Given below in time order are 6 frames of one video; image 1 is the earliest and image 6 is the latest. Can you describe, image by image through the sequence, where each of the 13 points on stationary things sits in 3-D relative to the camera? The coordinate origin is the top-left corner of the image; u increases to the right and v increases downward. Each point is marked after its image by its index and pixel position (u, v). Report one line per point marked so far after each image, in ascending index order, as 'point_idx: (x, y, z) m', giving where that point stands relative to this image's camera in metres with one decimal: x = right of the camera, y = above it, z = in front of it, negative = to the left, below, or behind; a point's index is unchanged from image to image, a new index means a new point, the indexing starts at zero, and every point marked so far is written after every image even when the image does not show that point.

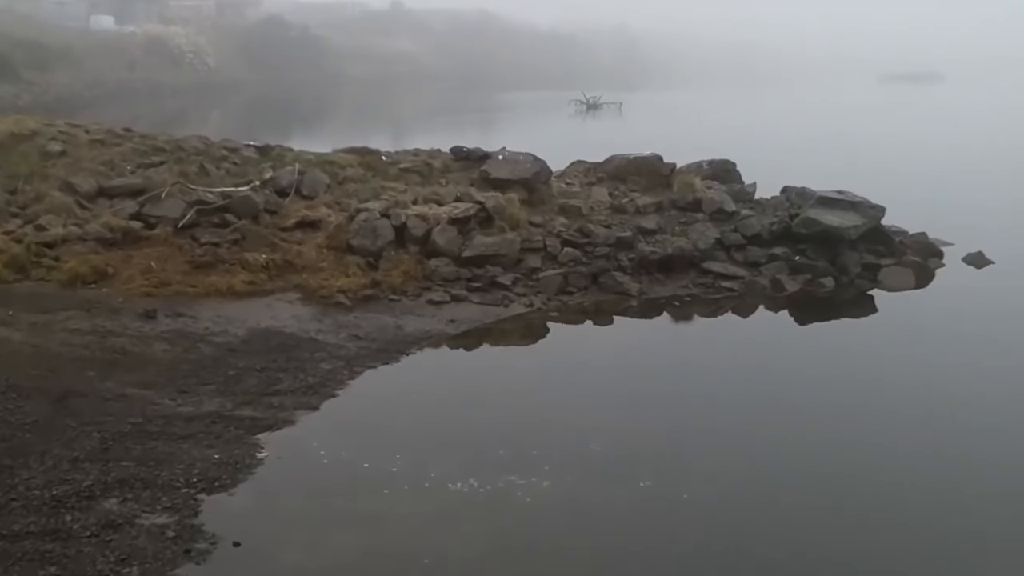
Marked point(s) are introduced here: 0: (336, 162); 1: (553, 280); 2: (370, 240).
0: (-1.9, +1.4, +11.9) m
1: (+0.4, +0.1, +10.2) m
2: (-1.3, +0.4, +10.4) m
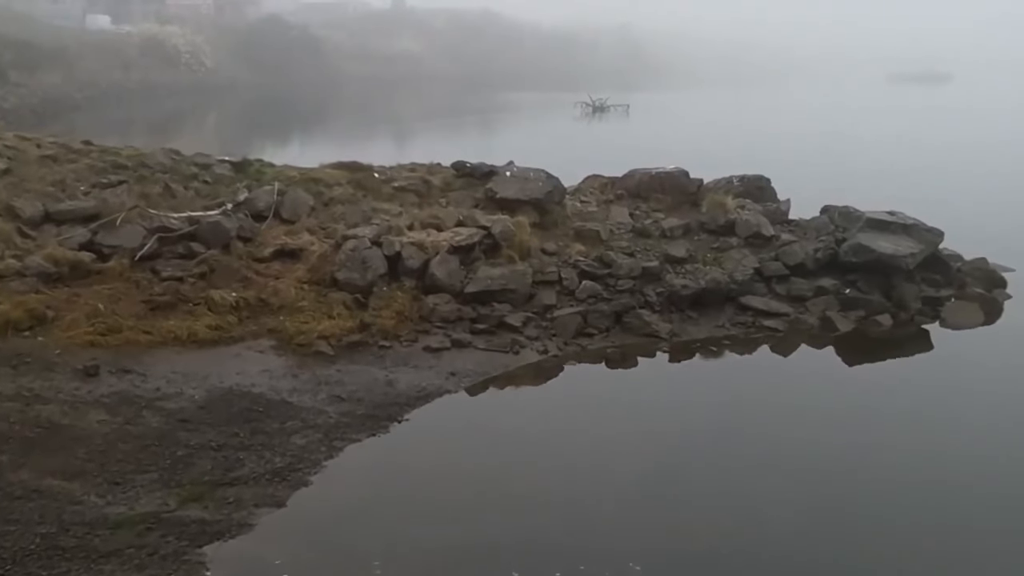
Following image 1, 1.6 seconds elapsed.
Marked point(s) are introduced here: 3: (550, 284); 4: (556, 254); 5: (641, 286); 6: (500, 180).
0: (-1.8, +1.0, +10.5) m
1: (+0.5, -0.3, +8.8) m
2: (-1.3, +0.1, +9.0) m
3: (+0.3, 0.0, +9.4) m
4: (+0.4, +0.3, +9.9) m
5: (+1.1, 0.0, +9.5) m
6: (-0.1, +1.1, +10.9) m
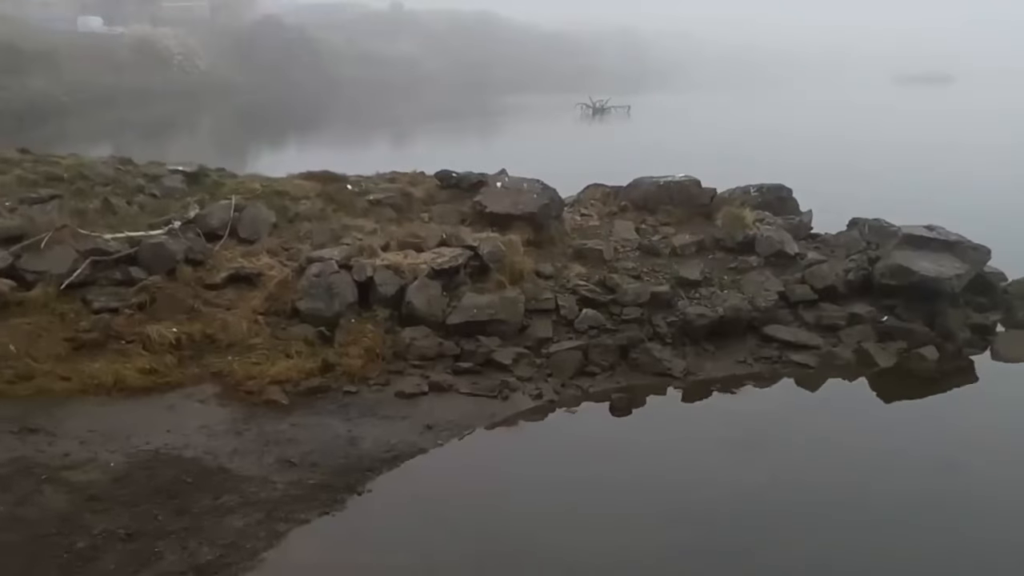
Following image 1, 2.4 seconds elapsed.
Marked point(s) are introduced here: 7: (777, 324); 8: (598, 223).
0: (-1.9, +0.8, +9.3) m
1: (+0.4, -0.5, +7.6) m
2: (-1.3, -0.1, +7.8) m
3: (+0.2, -0.2, +8.2) m
4: (+0.3, +0.1, +8.7) m
5: (+1.0, -0.2, +8.3) m
6: (-0.2, +0.8, +9.7) m
7: (+2.1, -0.3, +8.5) m
8: (+0.8, +0.6, +10.3) m
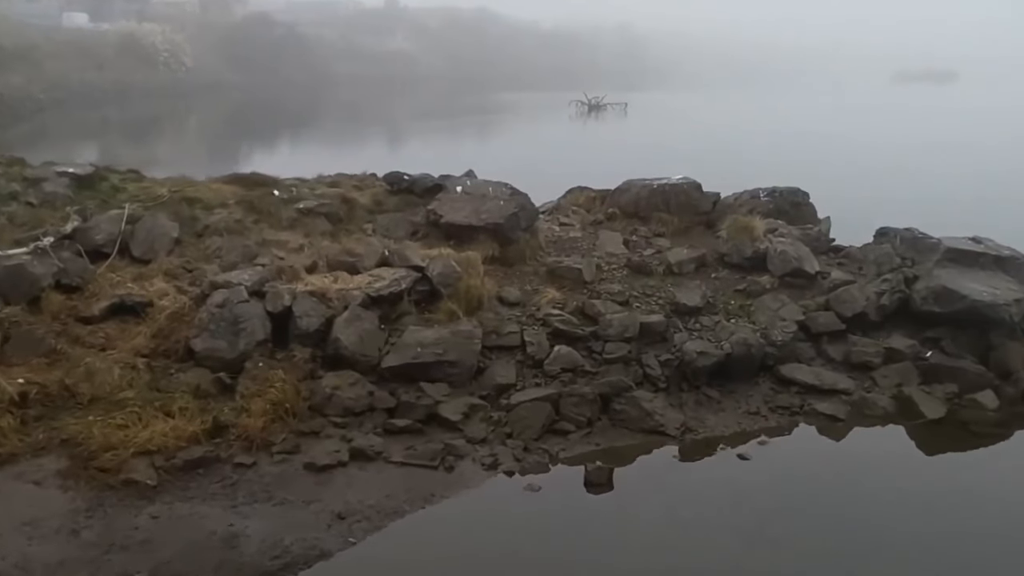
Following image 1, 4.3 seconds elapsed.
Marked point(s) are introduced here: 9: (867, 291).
0: (-2.2, +0.6, +7.7) m
1: (+0.1, -0.7, +6.0) m
2: (-1.6, -0.3, +6.1) m
3: (0.0, -0.4, +6.6) m
4: (0.0, -0.1, +7.0) m
5: (+0.8, -0.4, +6.7) m
6: (-0.5, +0.7, +8.1) m
7: (+1.8, -0.5, +6.9) m
8: (+0.5, +0.4, +8.7) m
9: (+2.4, 0.0, +7.5) m
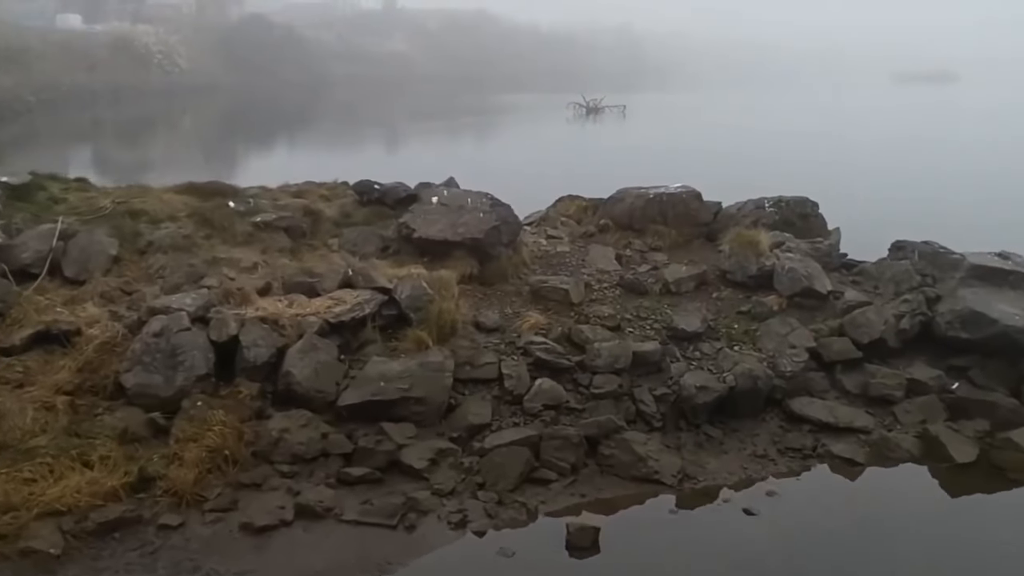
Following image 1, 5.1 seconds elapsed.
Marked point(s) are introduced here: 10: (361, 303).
0: (-2.3, +0.5, +6.9) m
1: (0.0, -0.8, +5.2) m
2: (-1.7, -0.4, +5.4) m
3: (-0.2, -0.5, +5.8) m
4: (-0.1, -0.2, +6.3) m
5: (+0.6, -0.5, +5.9) m
6: (-0.6, +0.5, +7.3) m
7: (+1.7, -0.6, +6.1) m
8: (+0.4, +0.3, +8.0) m
9: (+2.3, -0.2, +6.8) m
10: (-0.8, -0.1, +6.1) m
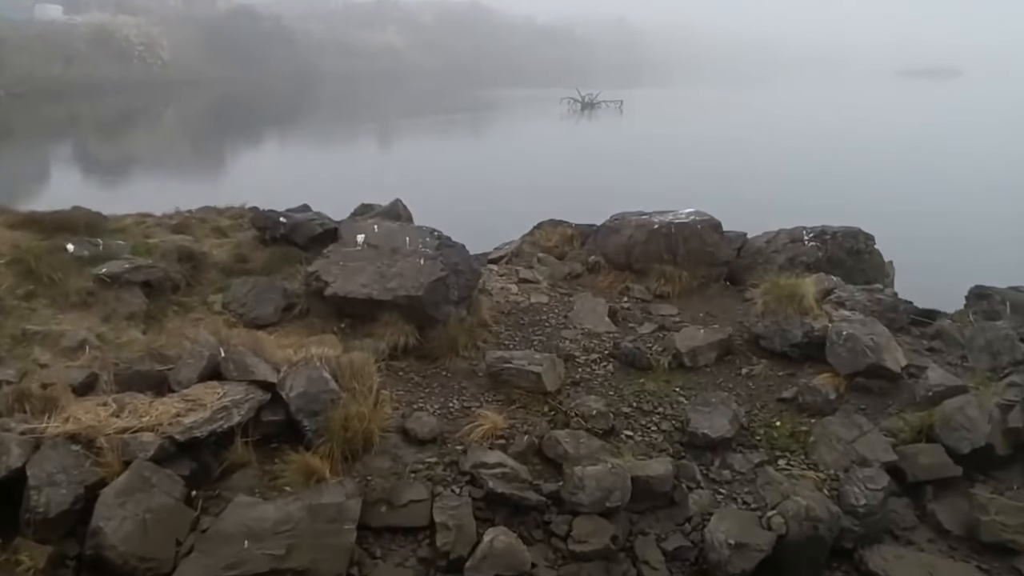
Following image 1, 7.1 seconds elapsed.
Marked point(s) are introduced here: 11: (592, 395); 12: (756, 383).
0: (-2.5, +0.1, +4.9) m
1: (-0.2, -1.2, +3.2) m
2: (-2.0, -0.8, +3.4) m
3: (-0.4, -0.9, +3.9) m
4: (-0.3, -0.6, +4.3) m
5: (+0.4, -0.9, +3.9) m
6: (-0.8, +0.2, +5.3) m
7: (+1.4, -1.0, +4.1) m
8: (+0.2, -0.1, +6.0) m
9: (+2.1, -0.5, +4.8) m
10: (-1.1, -0.4, +4.1) m
11: (+0.4, -0.5, +4.8) m
12: (+1.1, -0.4, +5.1) m
